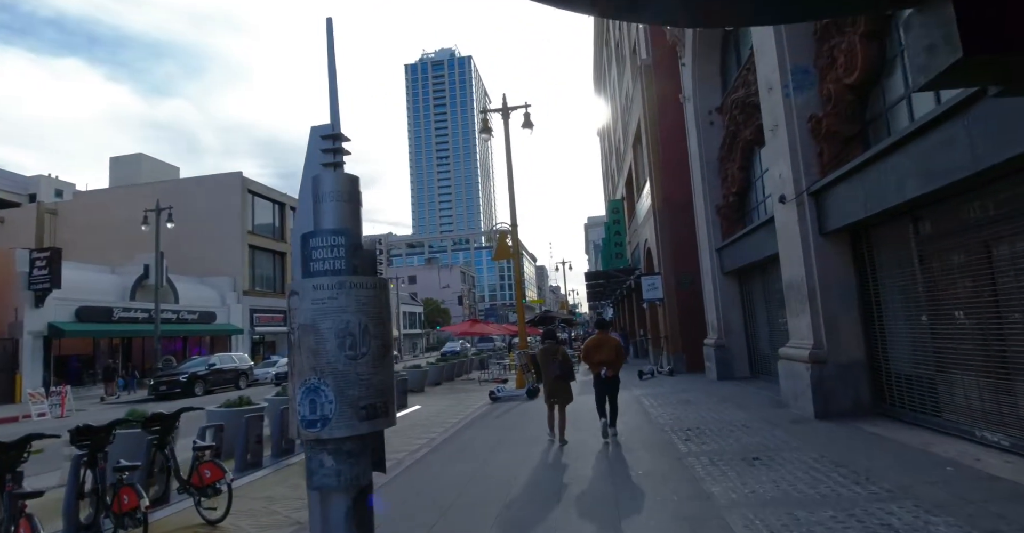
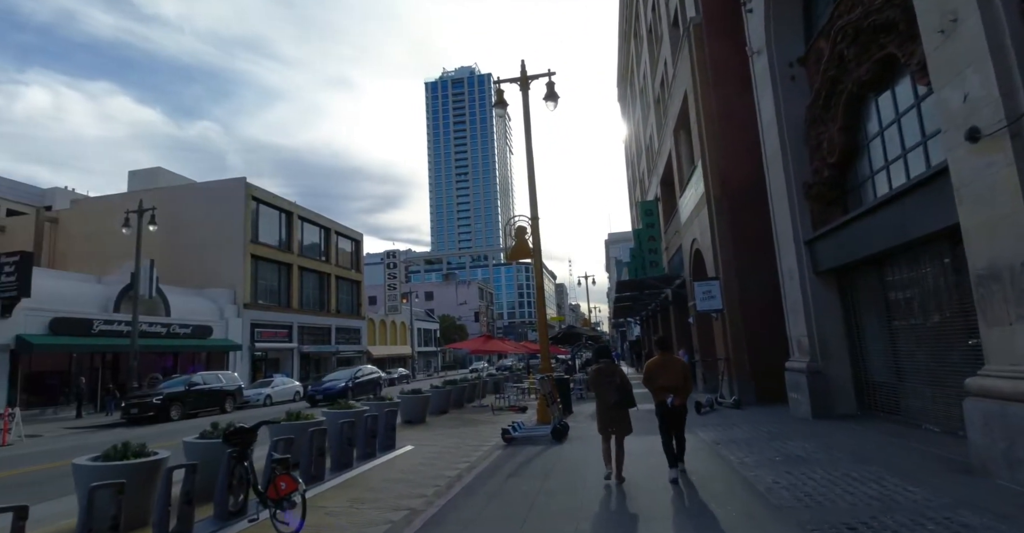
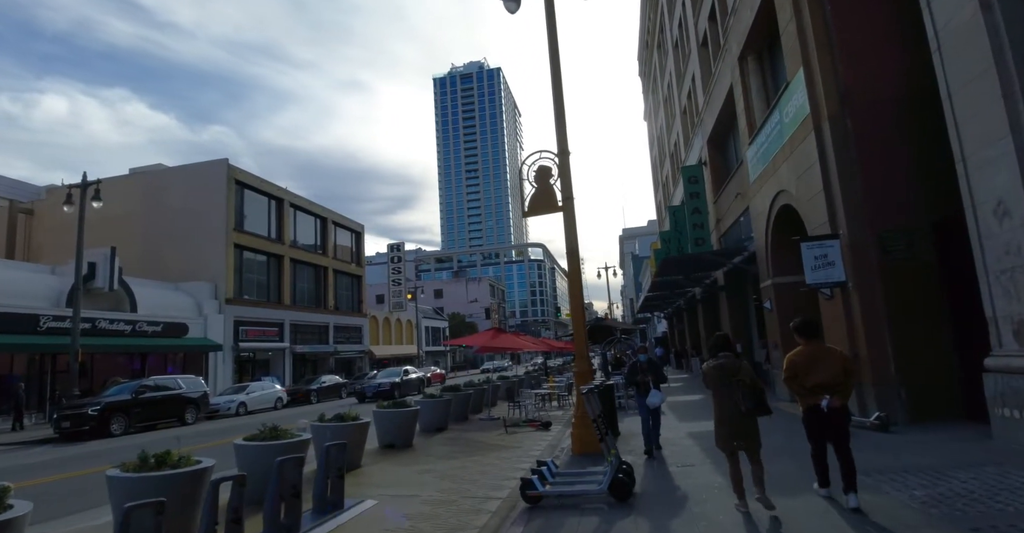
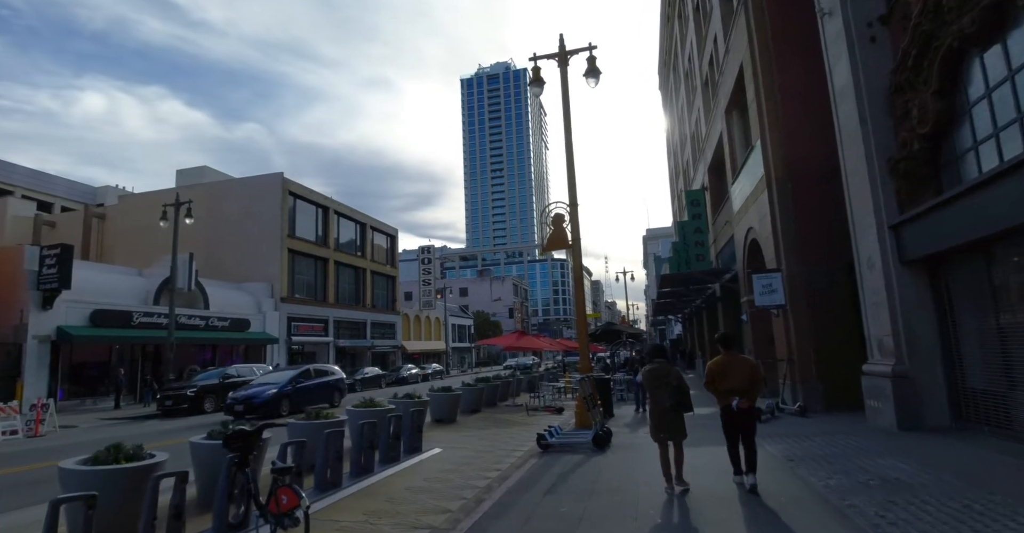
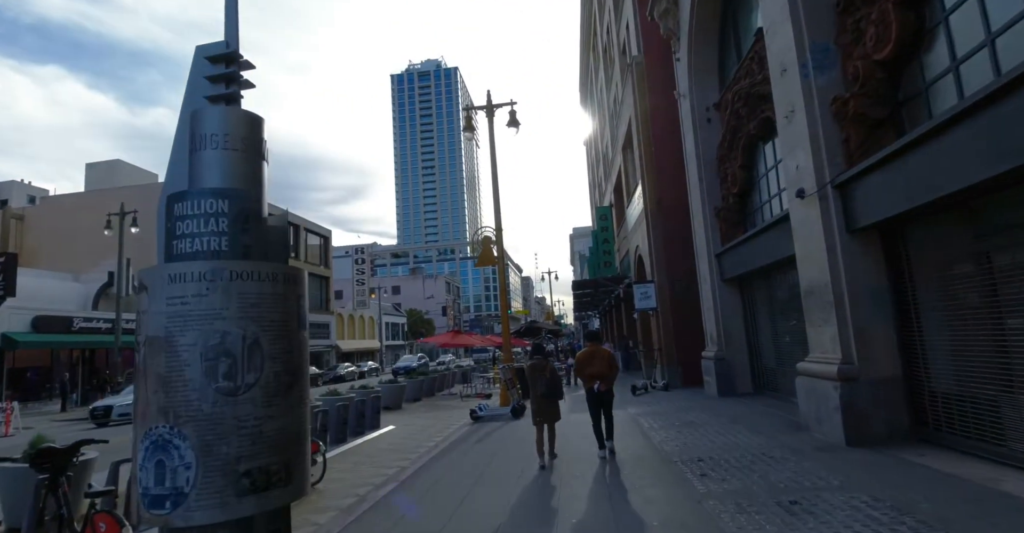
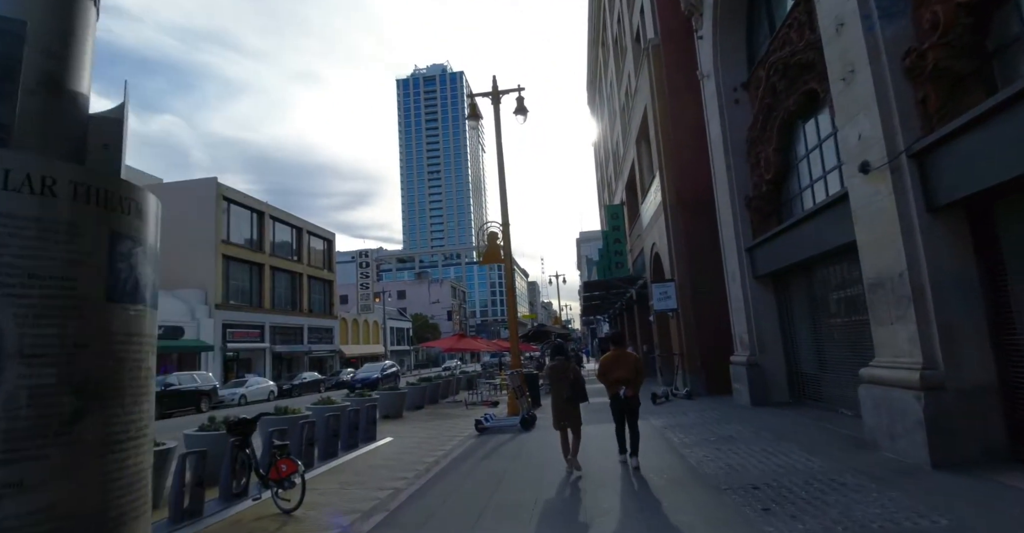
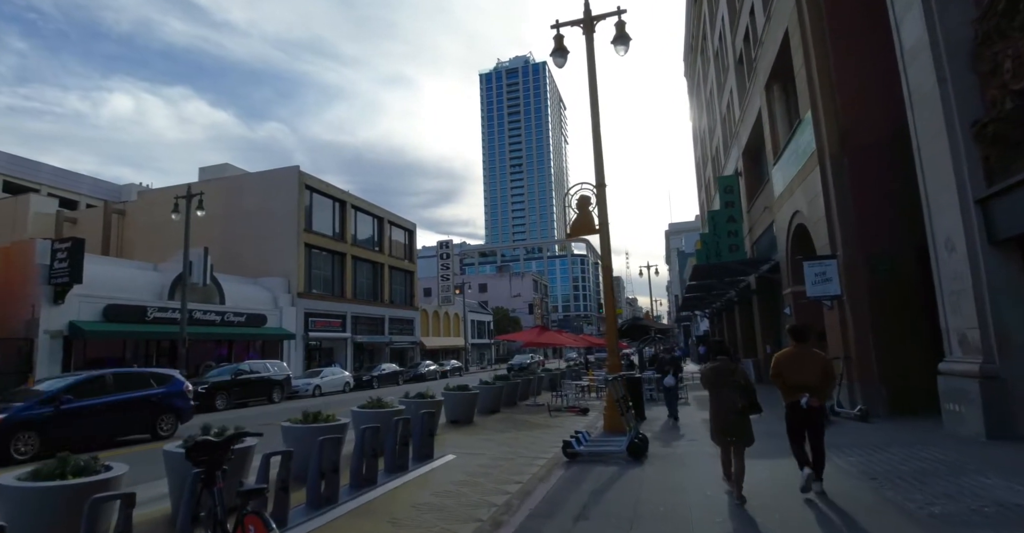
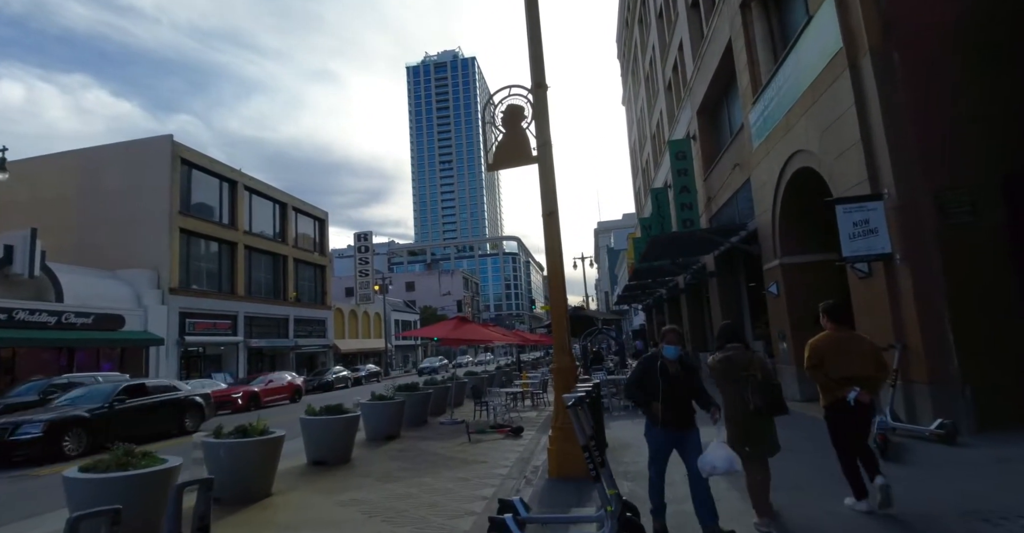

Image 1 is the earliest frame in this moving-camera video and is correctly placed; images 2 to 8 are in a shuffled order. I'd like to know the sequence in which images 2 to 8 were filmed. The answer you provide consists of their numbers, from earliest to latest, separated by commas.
5, 6, 2, 4, 7, 3, 8
